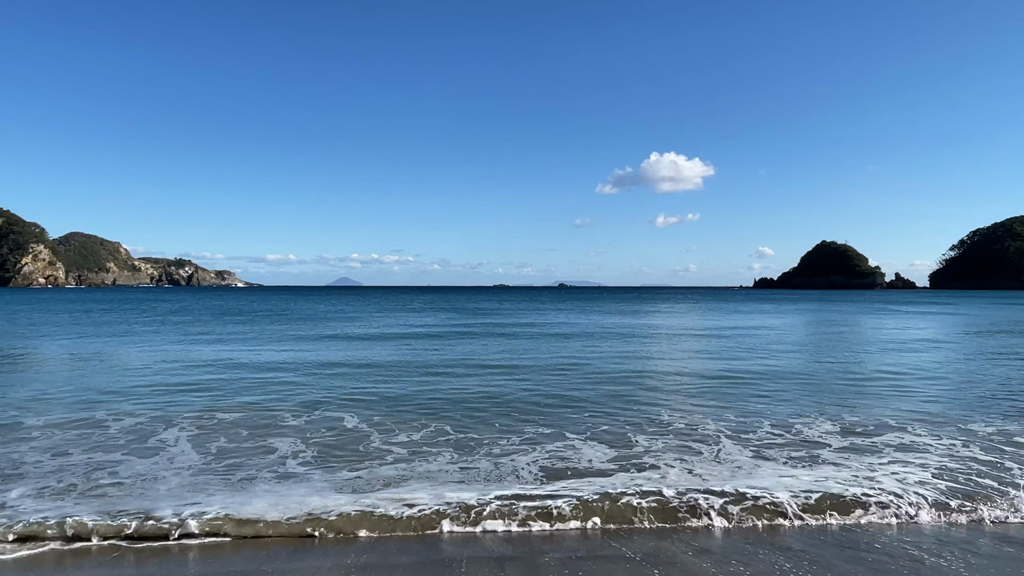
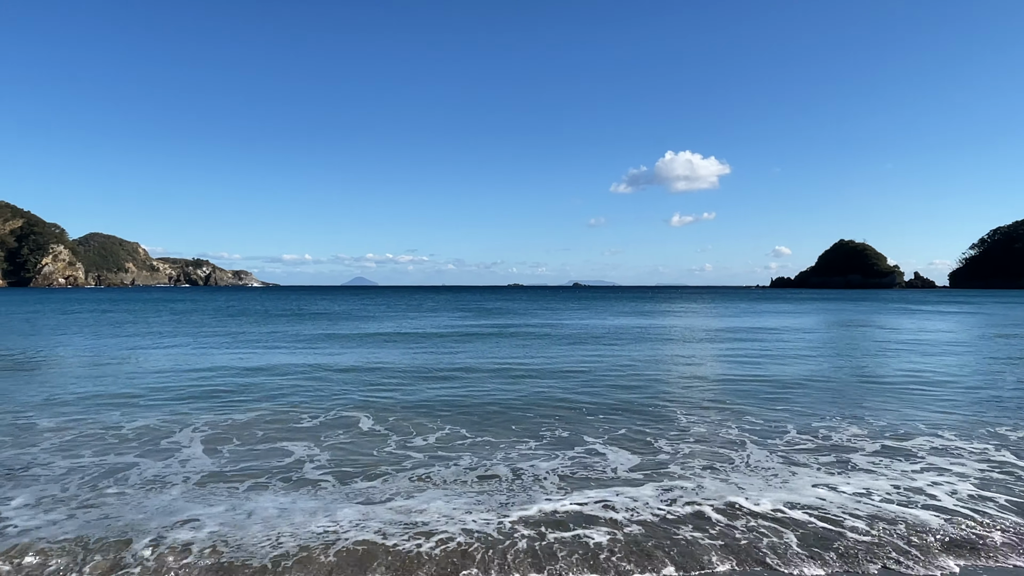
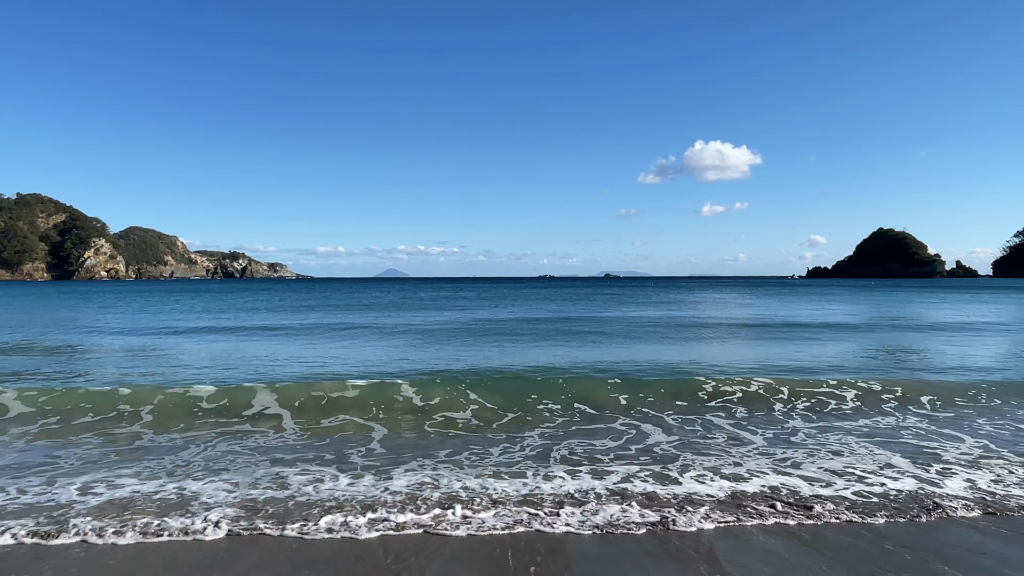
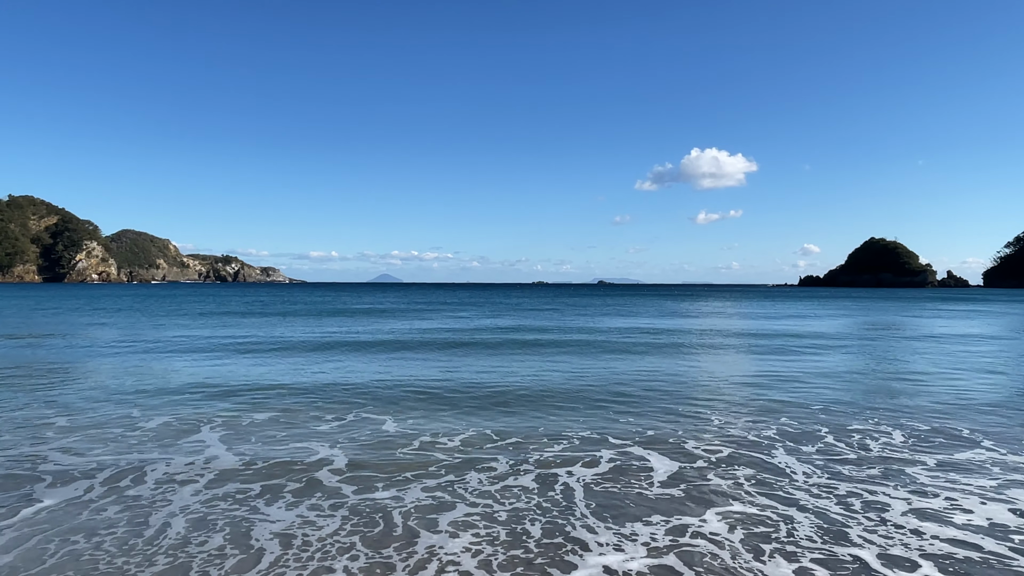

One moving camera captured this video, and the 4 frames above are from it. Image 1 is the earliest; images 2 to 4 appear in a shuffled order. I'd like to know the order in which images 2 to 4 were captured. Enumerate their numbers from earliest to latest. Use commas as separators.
2, 4, 3
